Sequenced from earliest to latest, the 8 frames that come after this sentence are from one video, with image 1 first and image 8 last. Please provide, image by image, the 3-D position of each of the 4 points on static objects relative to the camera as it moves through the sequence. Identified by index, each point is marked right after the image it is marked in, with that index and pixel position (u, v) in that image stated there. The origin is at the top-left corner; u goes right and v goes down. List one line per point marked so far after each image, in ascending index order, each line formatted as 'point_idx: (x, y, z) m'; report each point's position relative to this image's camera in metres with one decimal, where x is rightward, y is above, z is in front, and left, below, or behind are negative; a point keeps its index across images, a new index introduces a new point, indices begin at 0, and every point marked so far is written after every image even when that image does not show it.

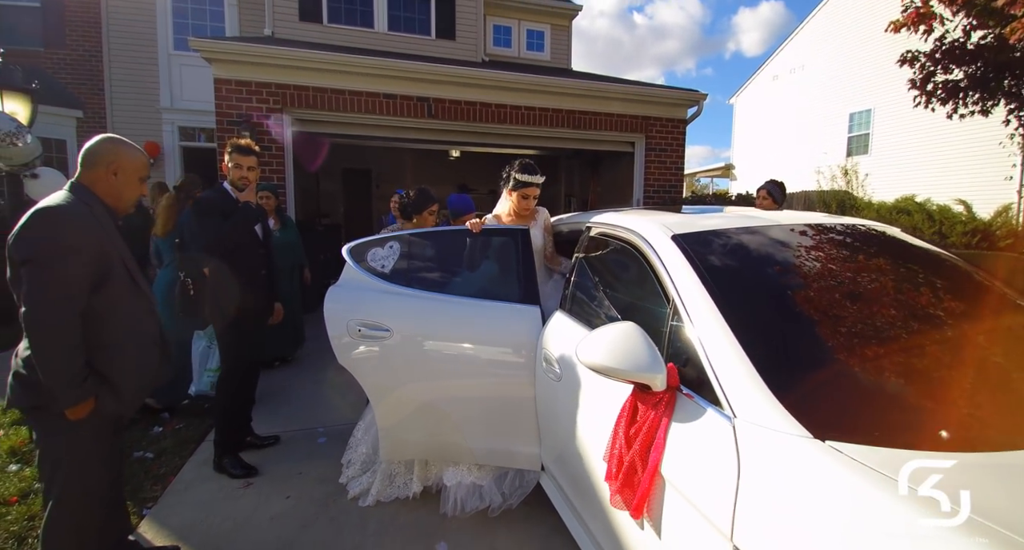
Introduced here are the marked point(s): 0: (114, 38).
0: (-8.4, +5.0, +9.3) m
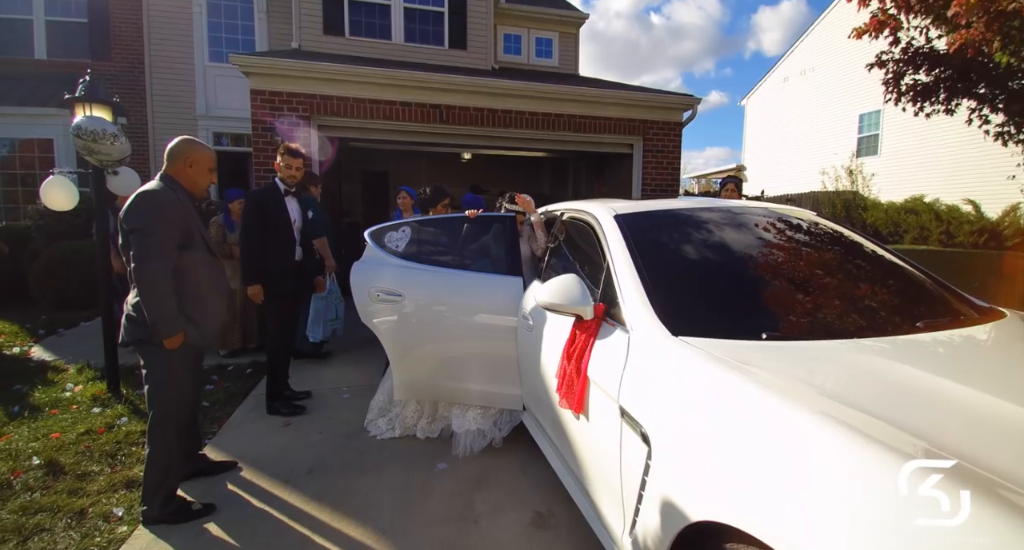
0: (-8.2, +5.2, +10.1) m
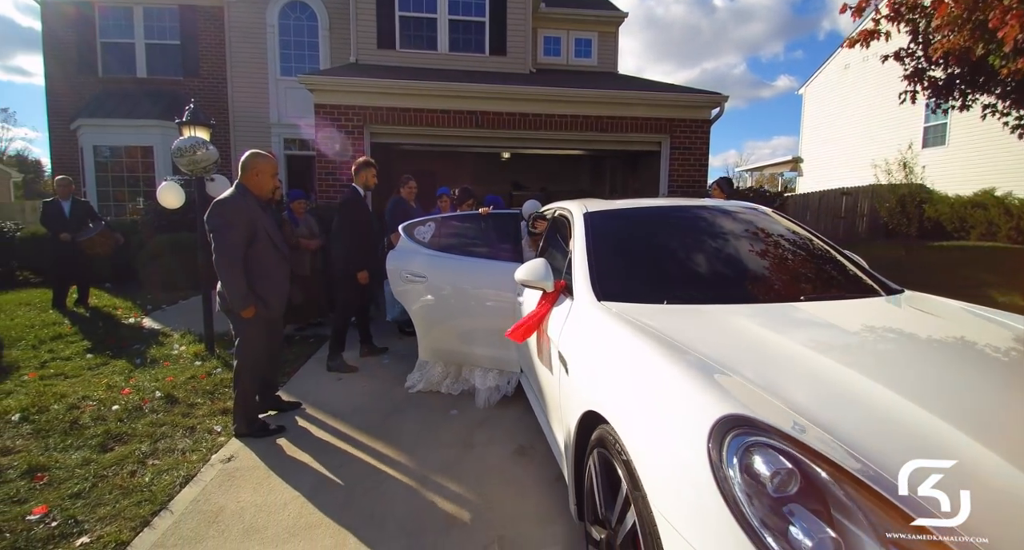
0: (-7.3, +5.5, +11.5) m
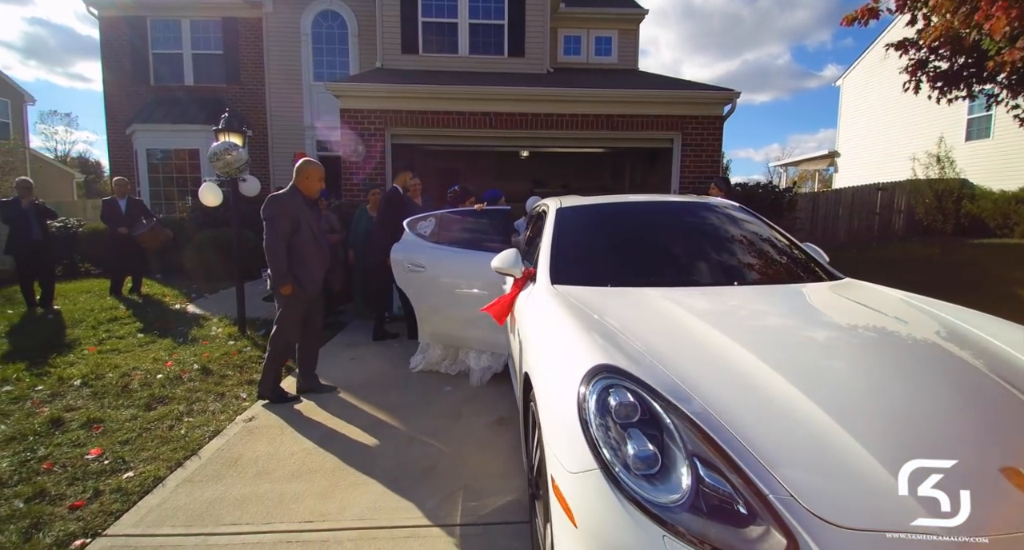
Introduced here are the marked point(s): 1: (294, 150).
0: (-6.7, +5.6, +12.2) m
1: (-6.2, +3.6, +12.5) m
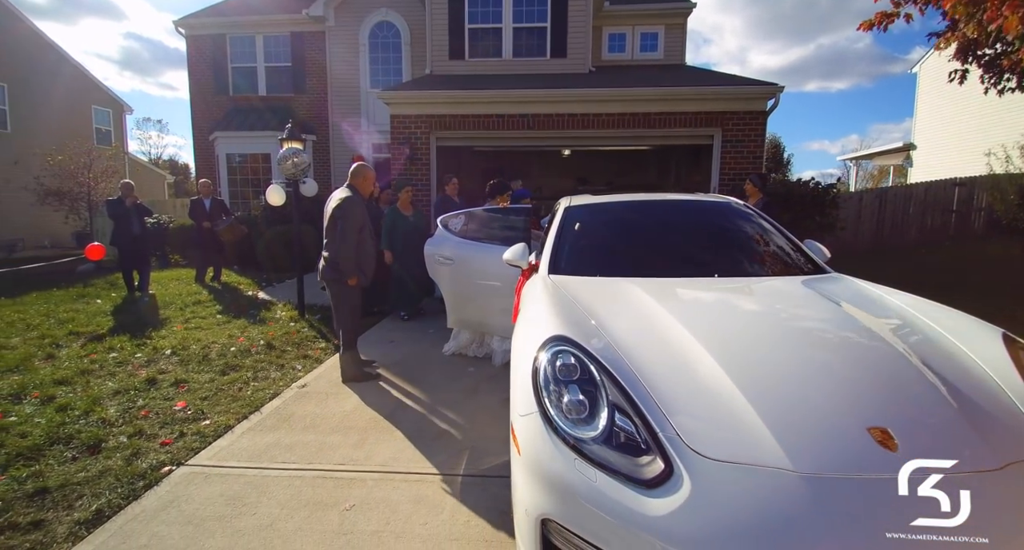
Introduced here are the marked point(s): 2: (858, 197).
0: (-5.4, +5.9, +13.2) m
1: (-4.9, +3.8, +13.4) m
2: (+10.8, +2.4, +13.5) m
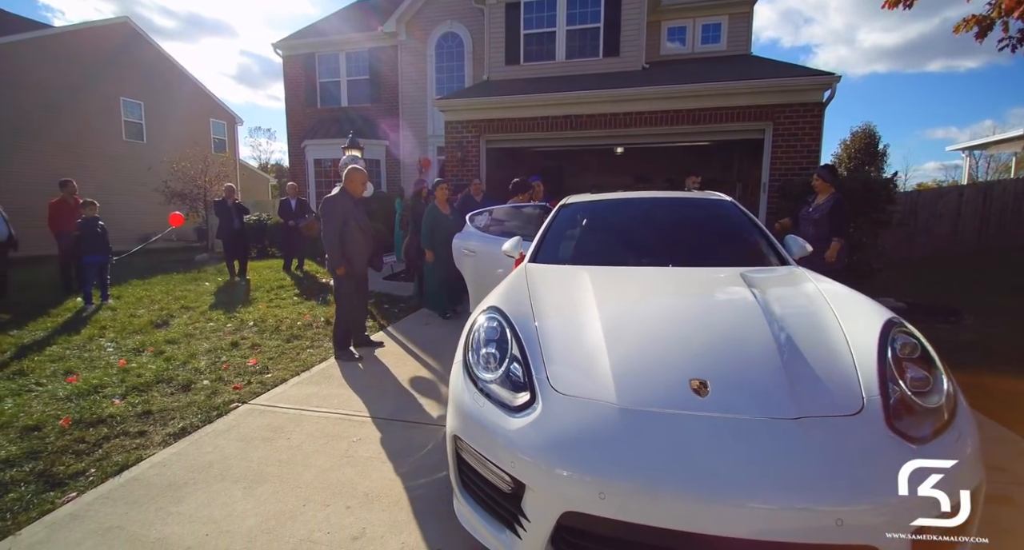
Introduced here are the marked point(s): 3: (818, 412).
0: (-3.6, +6.1, +14.4) m
1: (-3.1, +4.0, +14.4) m
2: (+12.4, +2.3, +12.0) m
3: (+0.9, -0.4, +1.3) m
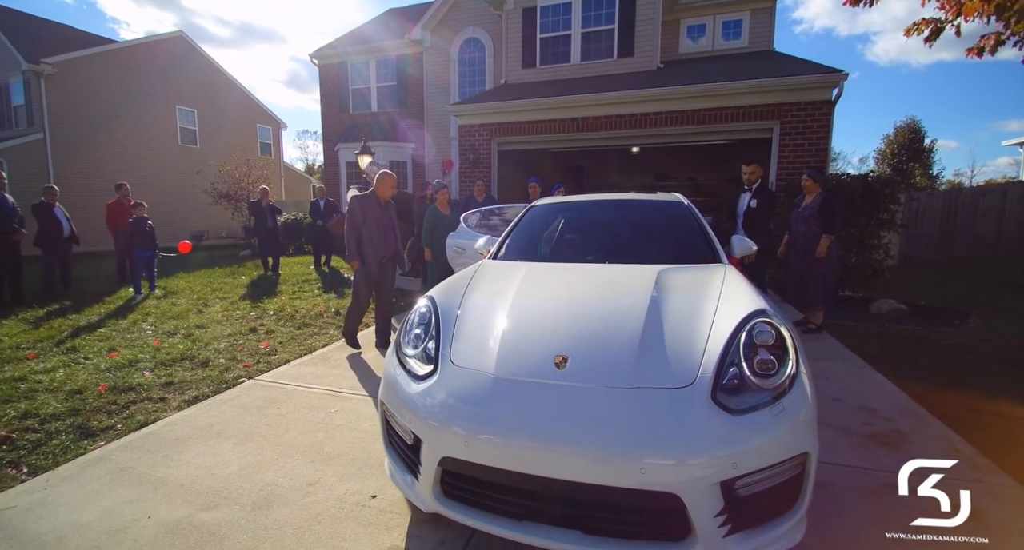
0: (-2.9, +6.2, +14.9) m
1: (-2.4, +4.1, +15.0) m
2: (+12.8, +2.2, +11.3) m
3: (+0.5, -0.4, +1.6) m
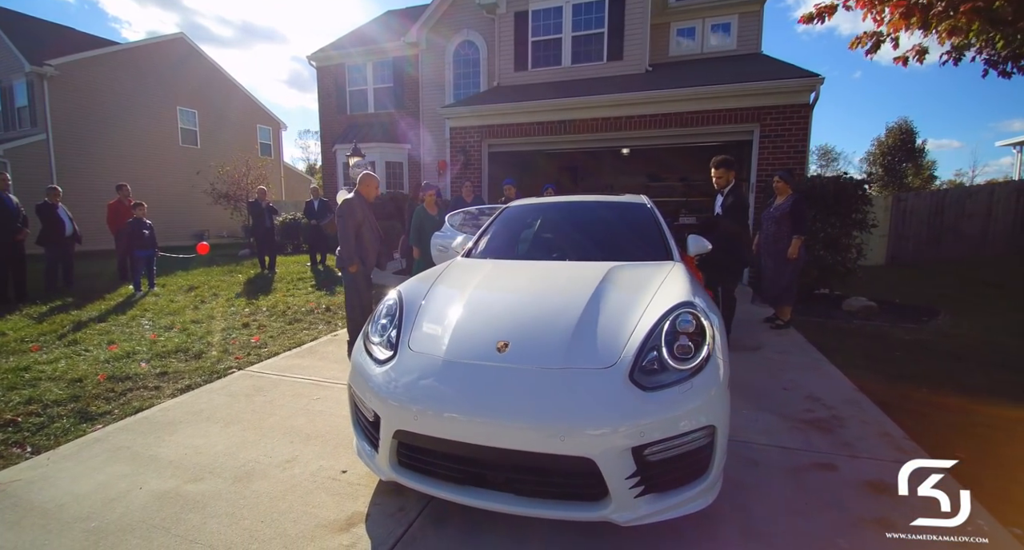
0: (-3.0, +6.2, +15.2) m
1: (-2.6, +4.2, +15.2) m
2: (+12.6, +2.2, +11.5) m
3: (+0.3, -0.4, +1.8) m
